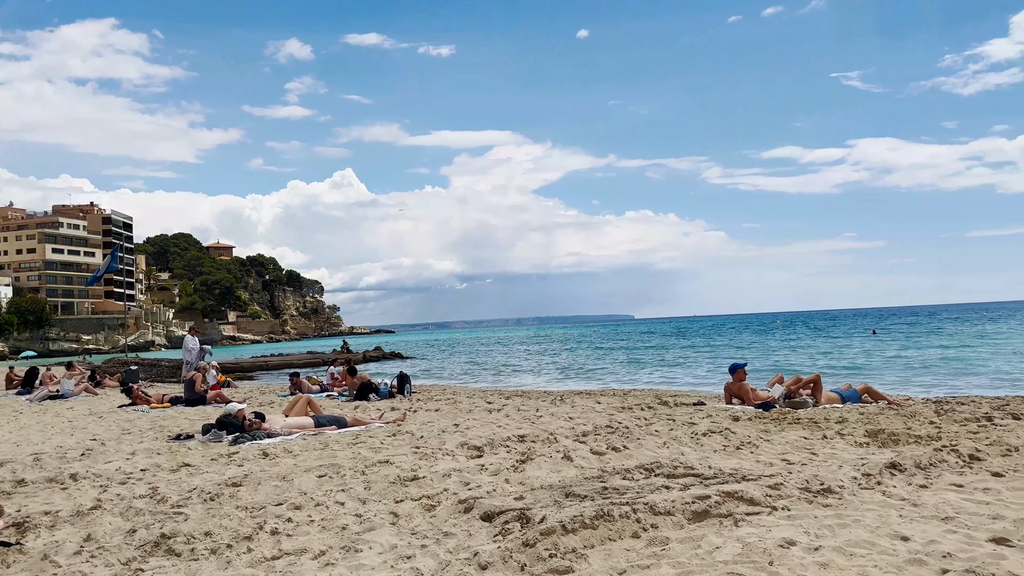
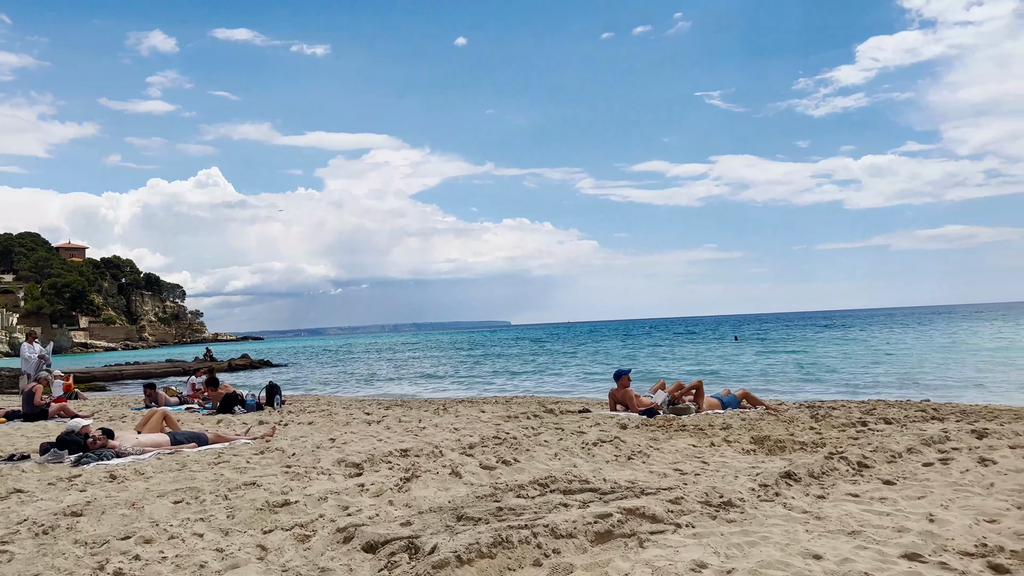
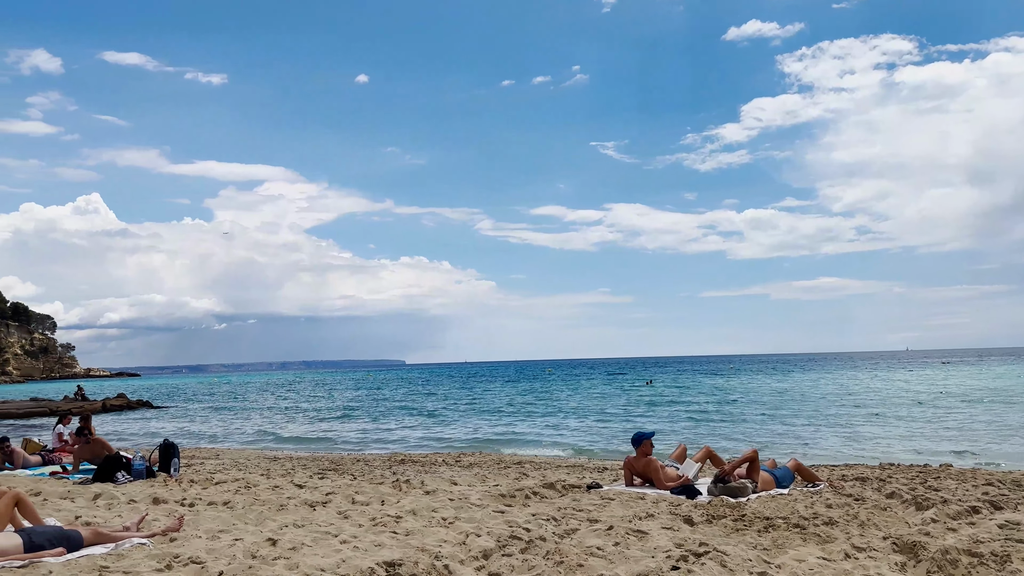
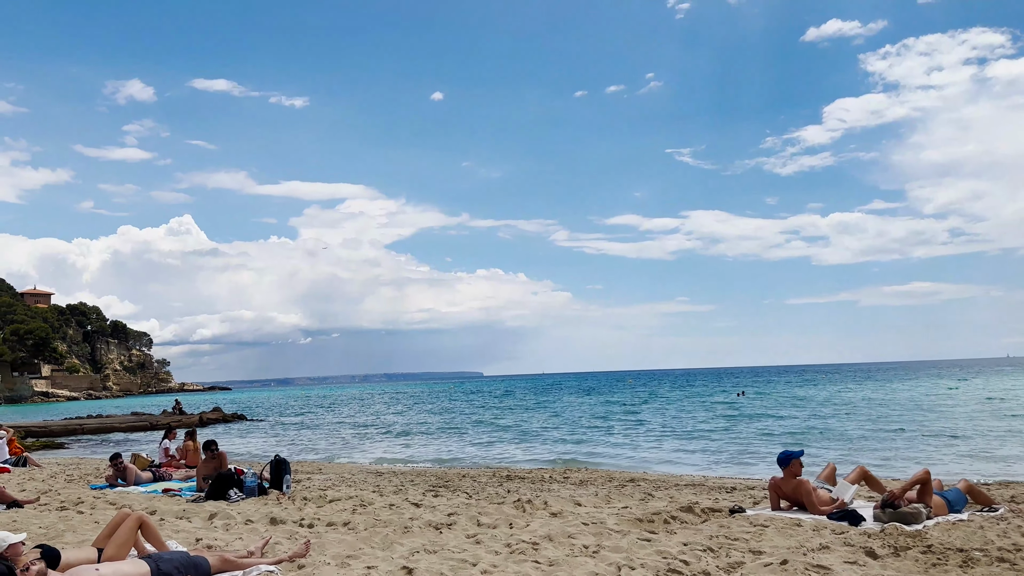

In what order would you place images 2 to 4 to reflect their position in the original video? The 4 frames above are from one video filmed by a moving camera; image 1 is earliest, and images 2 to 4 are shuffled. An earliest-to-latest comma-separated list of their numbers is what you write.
2, 3, 4
